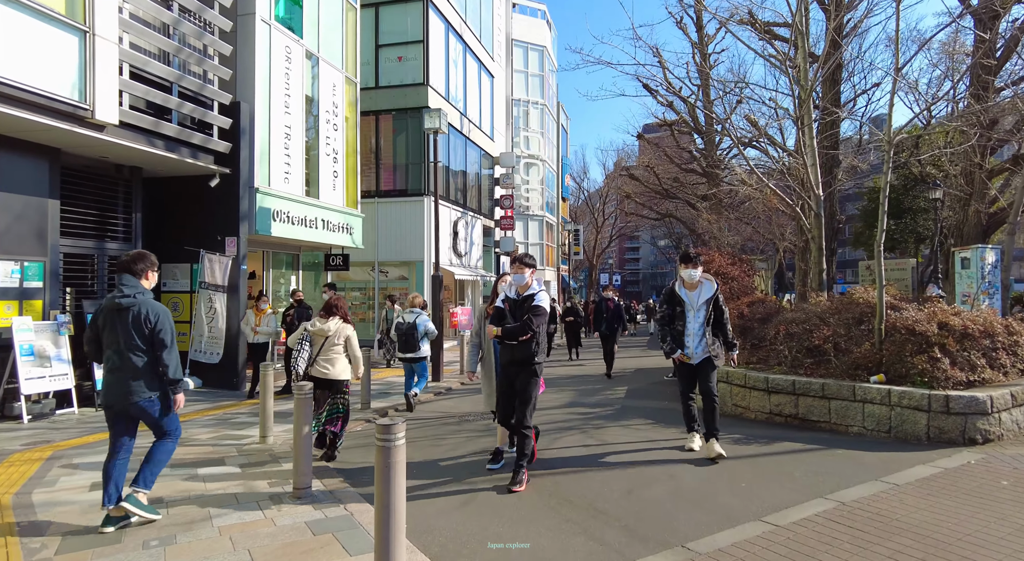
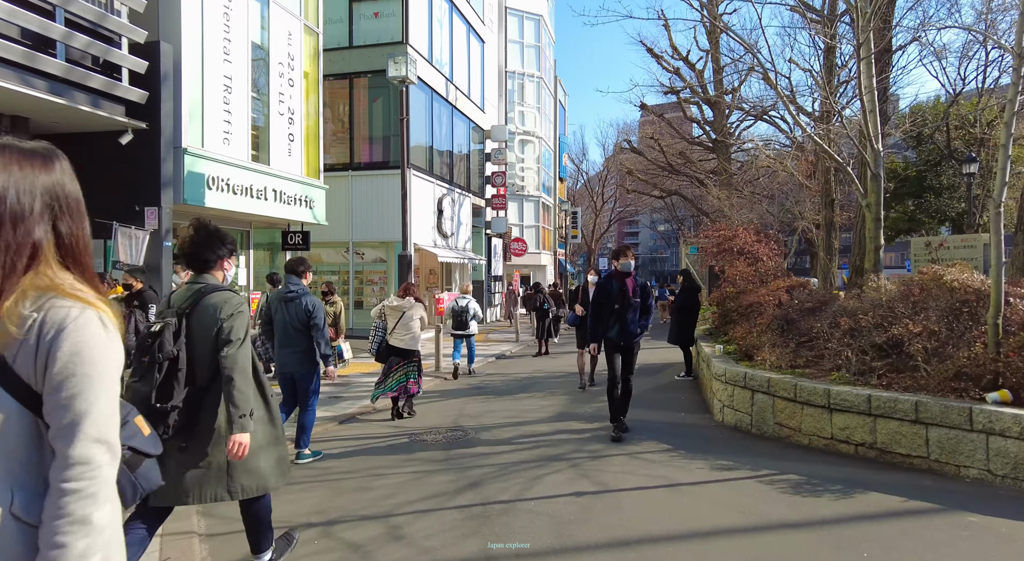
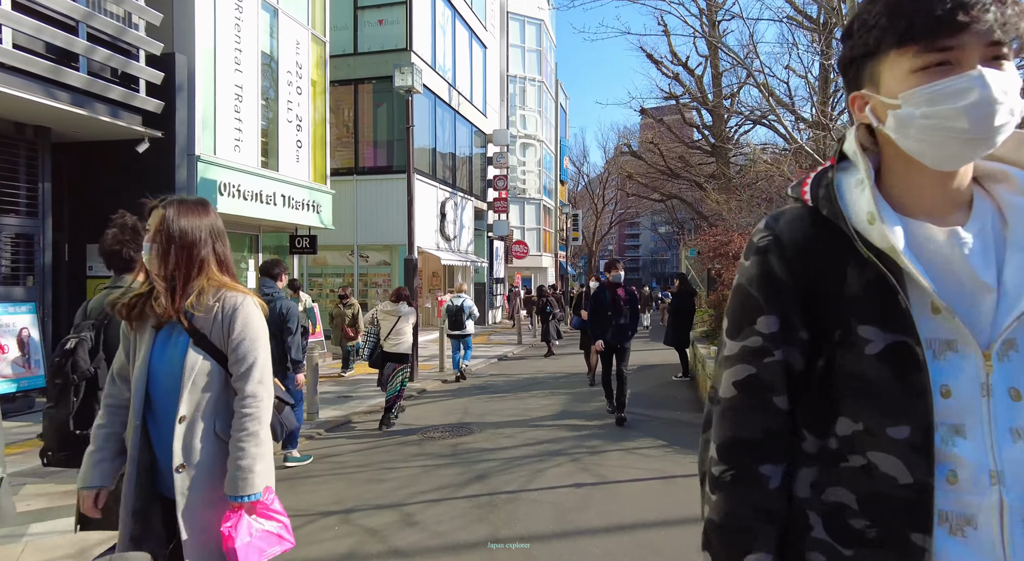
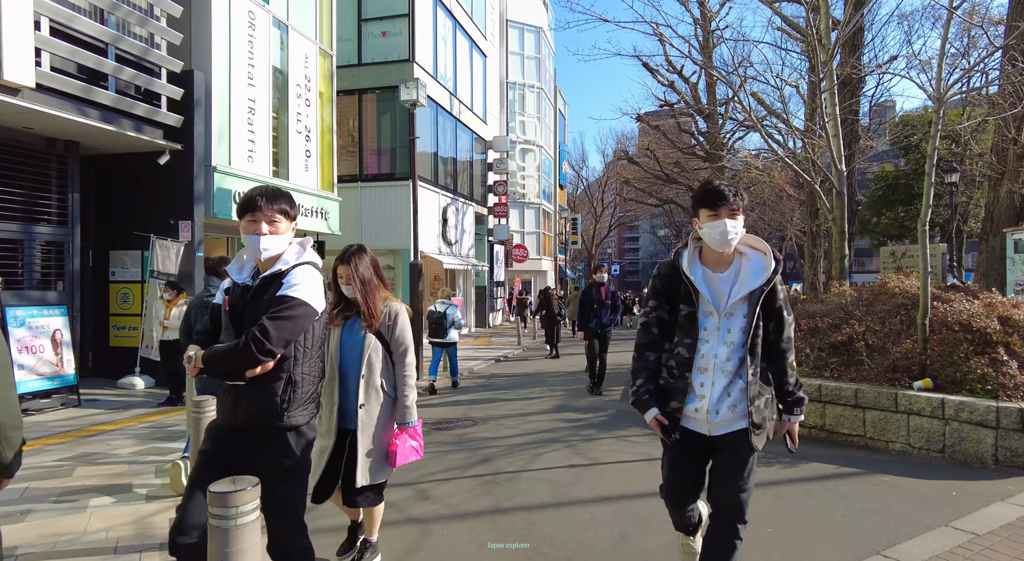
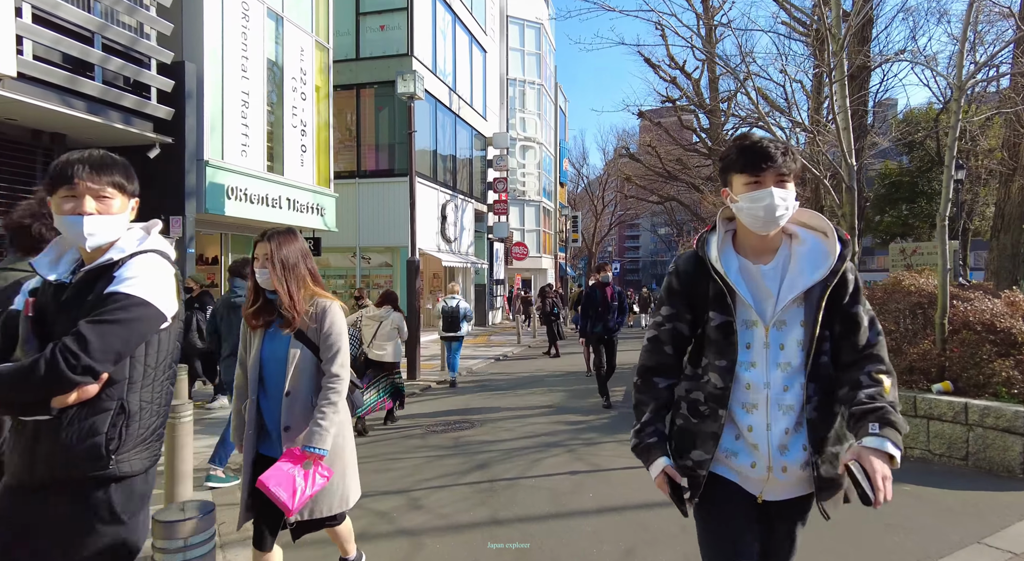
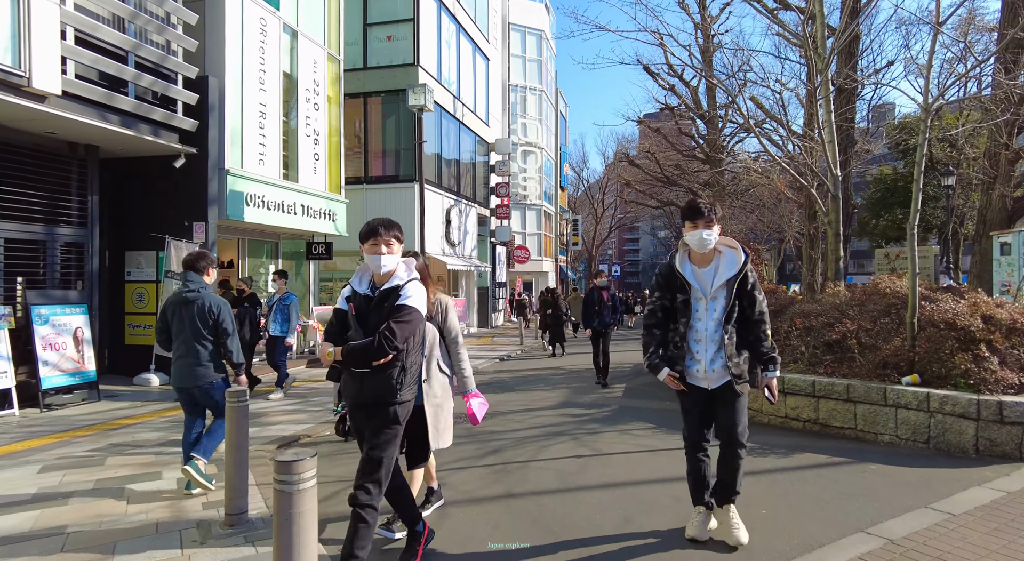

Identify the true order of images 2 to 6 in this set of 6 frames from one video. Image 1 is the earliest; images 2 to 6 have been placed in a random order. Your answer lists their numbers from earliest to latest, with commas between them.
6, 4, 5, 3, 2
